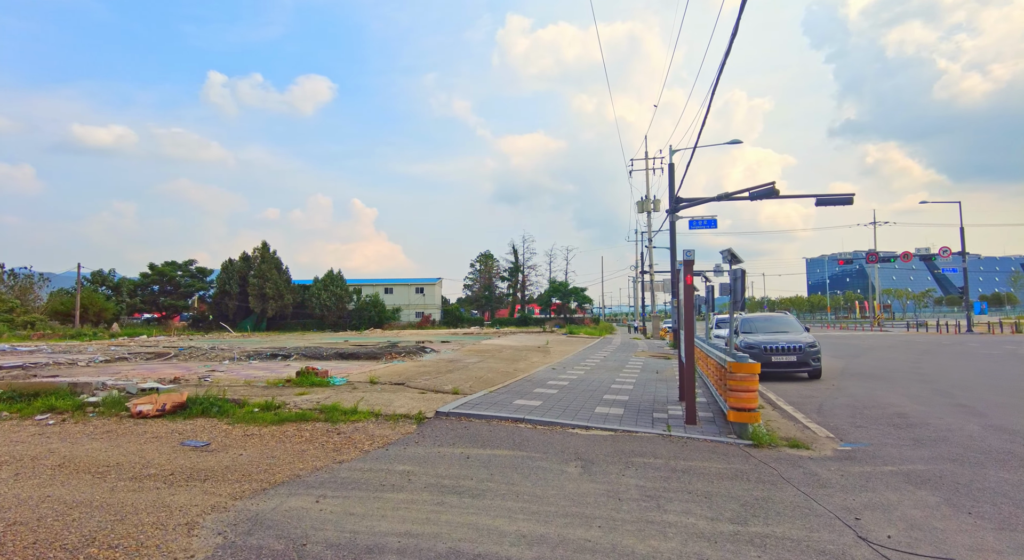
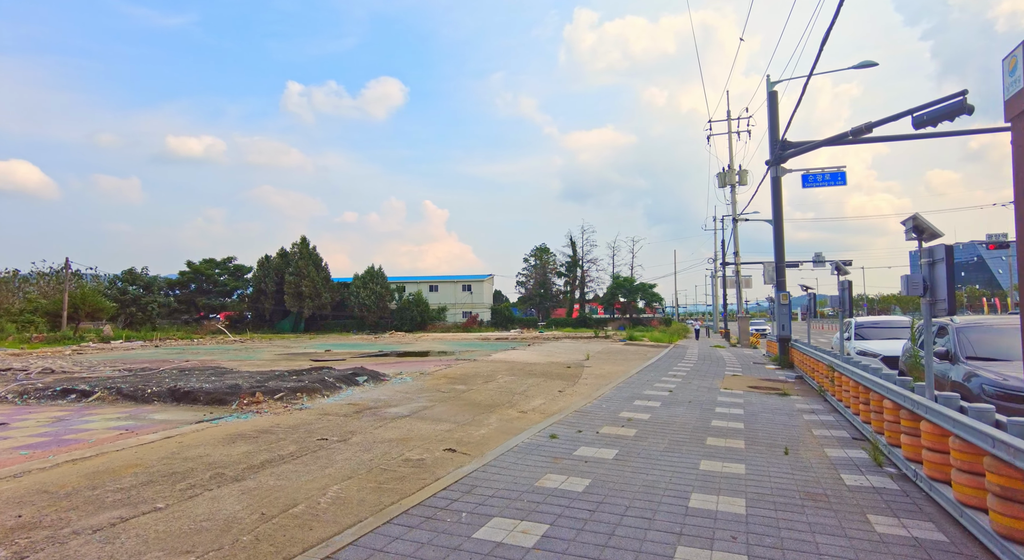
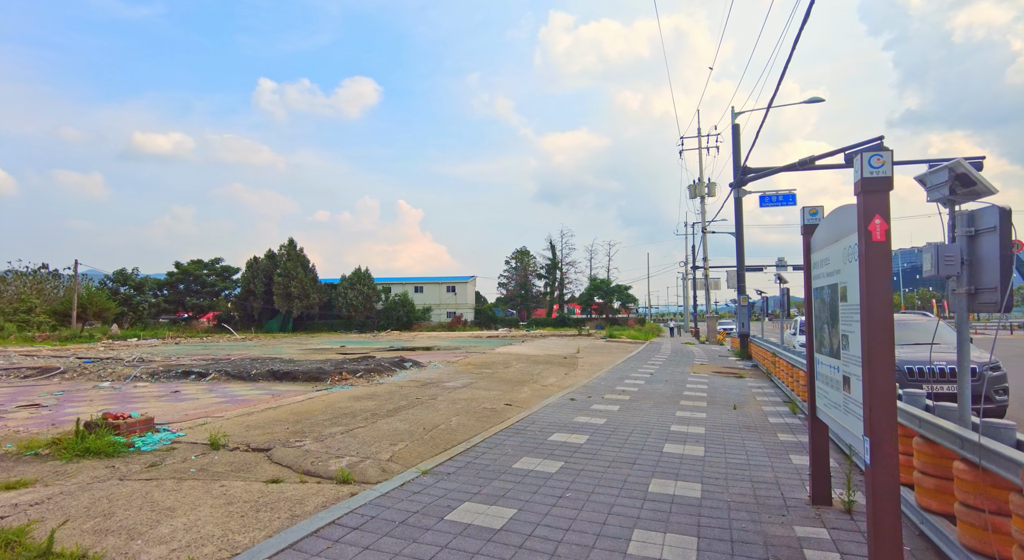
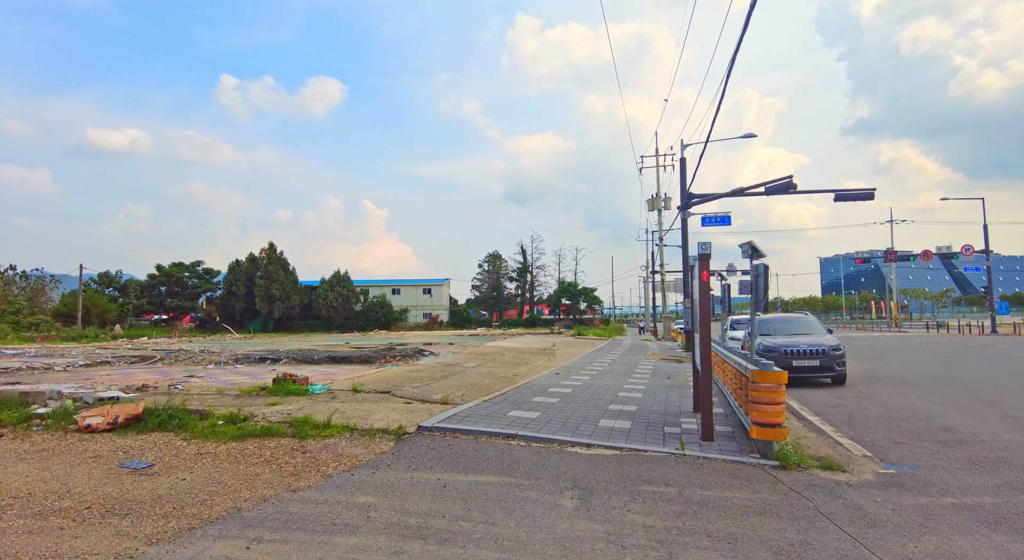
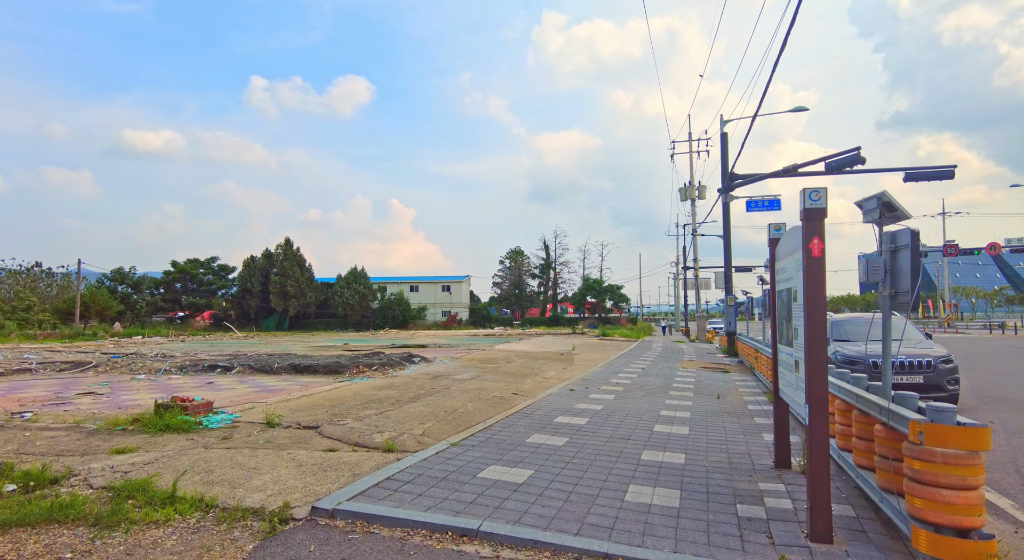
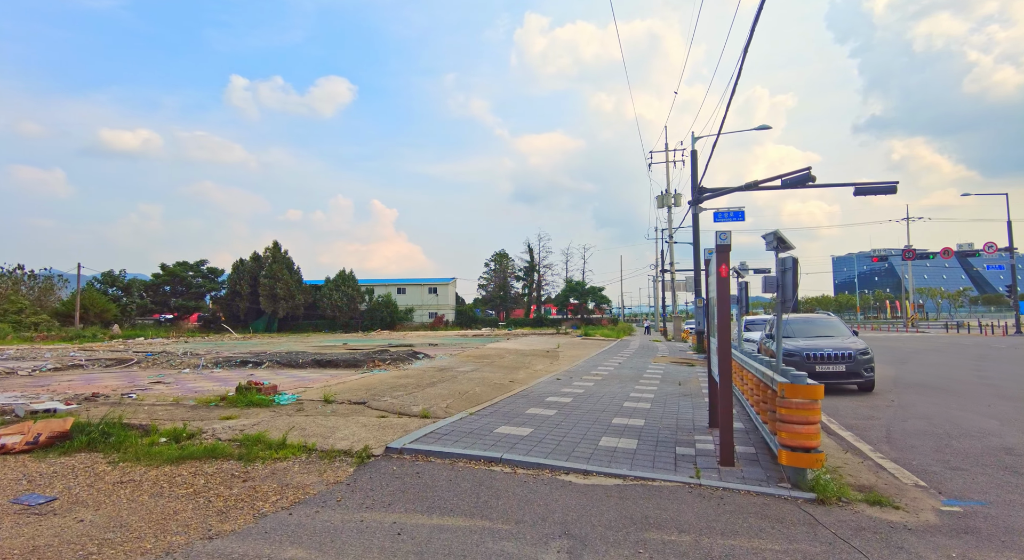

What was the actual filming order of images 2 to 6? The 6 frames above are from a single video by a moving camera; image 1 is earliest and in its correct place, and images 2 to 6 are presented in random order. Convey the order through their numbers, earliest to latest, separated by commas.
4, 6, 5, 3, 2
